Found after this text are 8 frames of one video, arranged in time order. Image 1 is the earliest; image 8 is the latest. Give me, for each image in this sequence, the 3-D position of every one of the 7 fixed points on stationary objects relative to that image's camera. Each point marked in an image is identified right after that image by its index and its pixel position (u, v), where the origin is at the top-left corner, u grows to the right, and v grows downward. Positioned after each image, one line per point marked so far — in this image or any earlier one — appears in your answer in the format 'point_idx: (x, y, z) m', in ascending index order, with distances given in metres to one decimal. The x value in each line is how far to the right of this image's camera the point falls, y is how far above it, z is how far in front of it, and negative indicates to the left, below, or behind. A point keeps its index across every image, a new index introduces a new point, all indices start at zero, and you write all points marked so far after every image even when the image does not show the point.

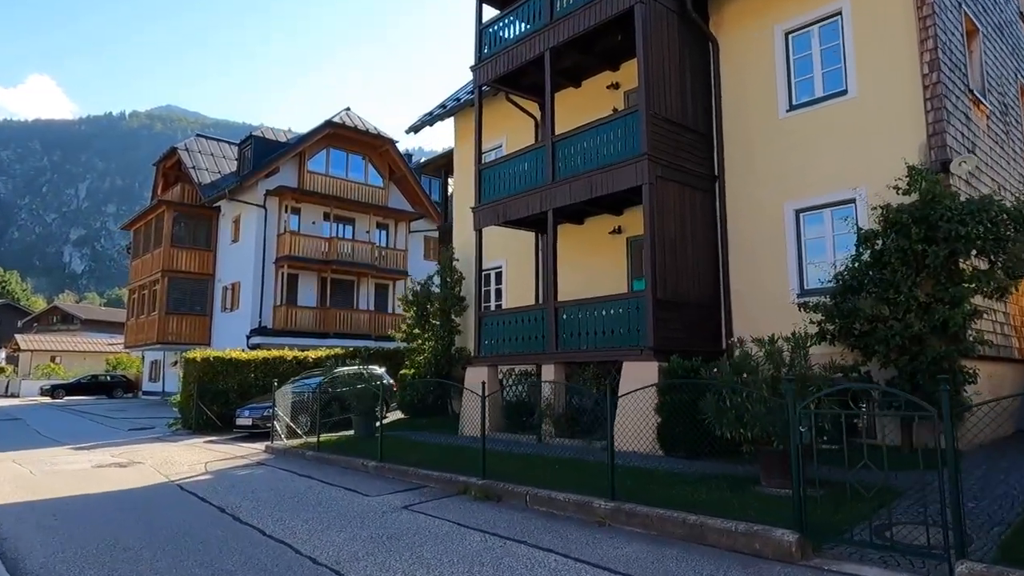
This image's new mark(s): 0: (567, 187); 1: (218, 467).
0: (+1.1, +2.0, +12.8) m
1: (-5.4, -3.3, +12.1) m
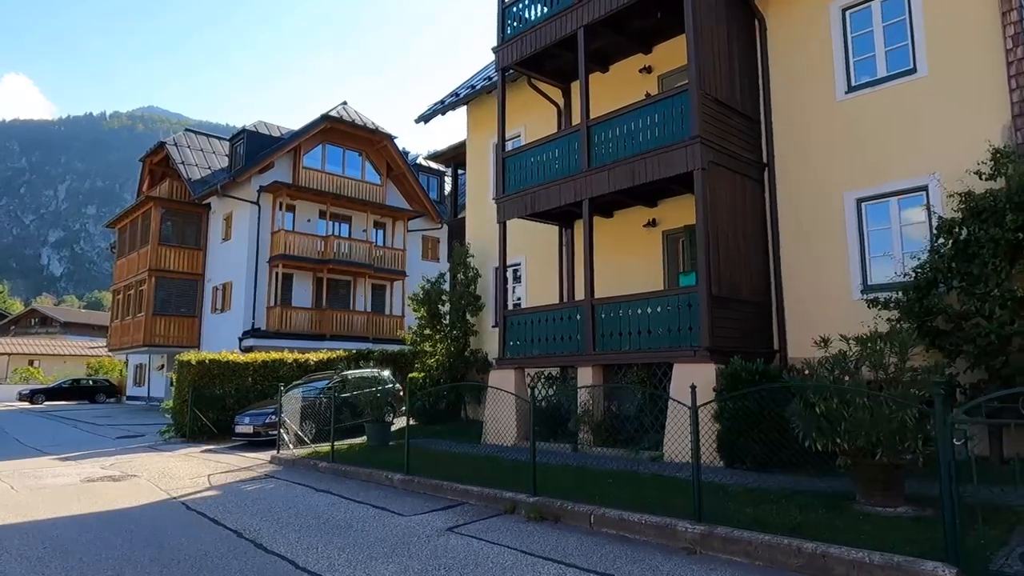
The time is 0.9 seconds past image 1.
0: (+1.7, +2.0, +11.8) m
1: (-4.8, -3.2, +10.9) m
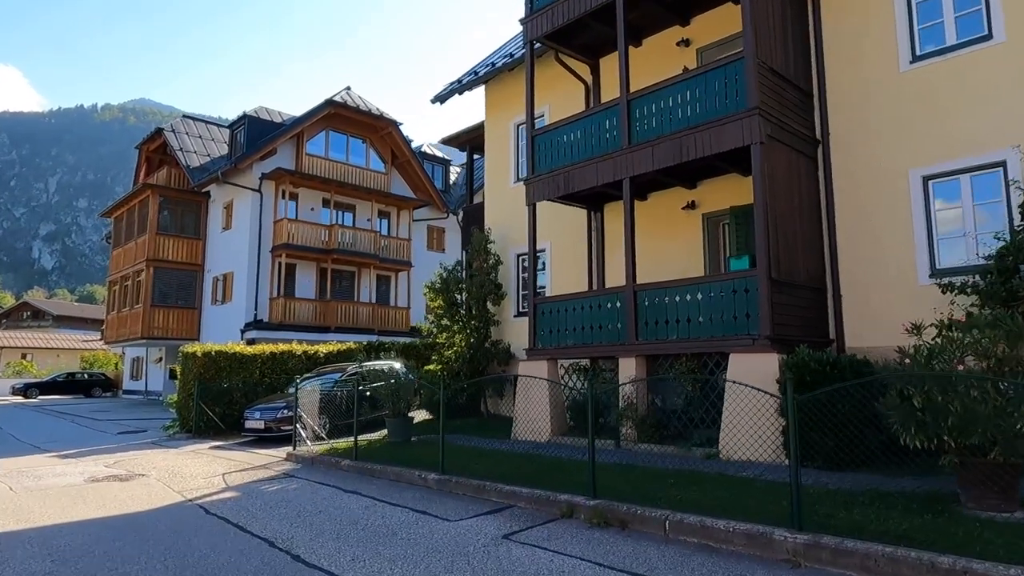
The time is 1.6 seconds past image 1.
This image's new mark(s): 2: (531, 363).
0: (+2.3, +2.3, +11.0) m
1: (-4.2, -2.9, +10.1) m
2: (+0.4, -1.4, +12.4) m
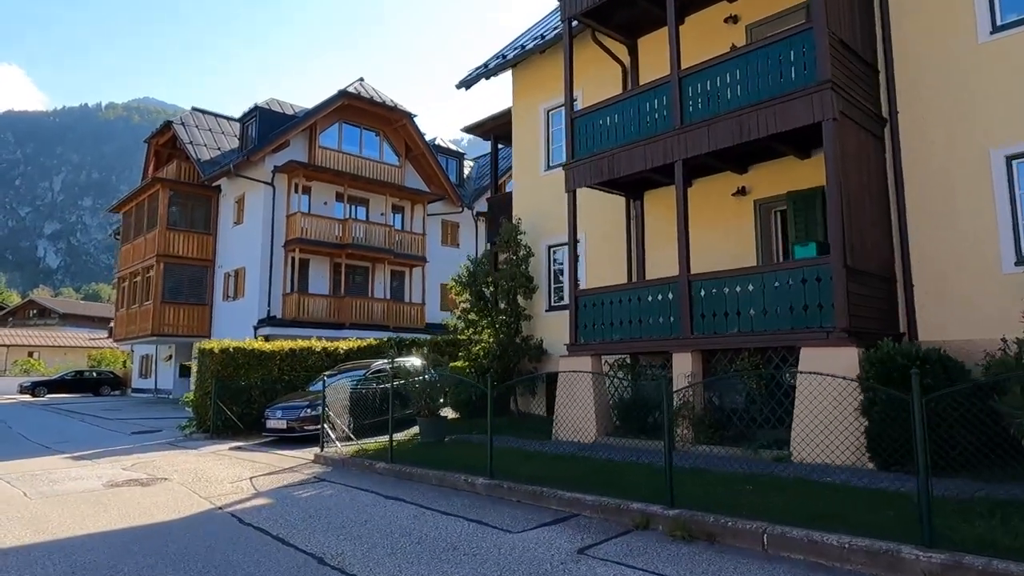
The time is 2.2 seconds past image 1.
0: (+3.0, +2.4, +10.3) m
1: (-3.5, -2.8, +9.4) m
2: (+1.1, -1.3, +11.7) m
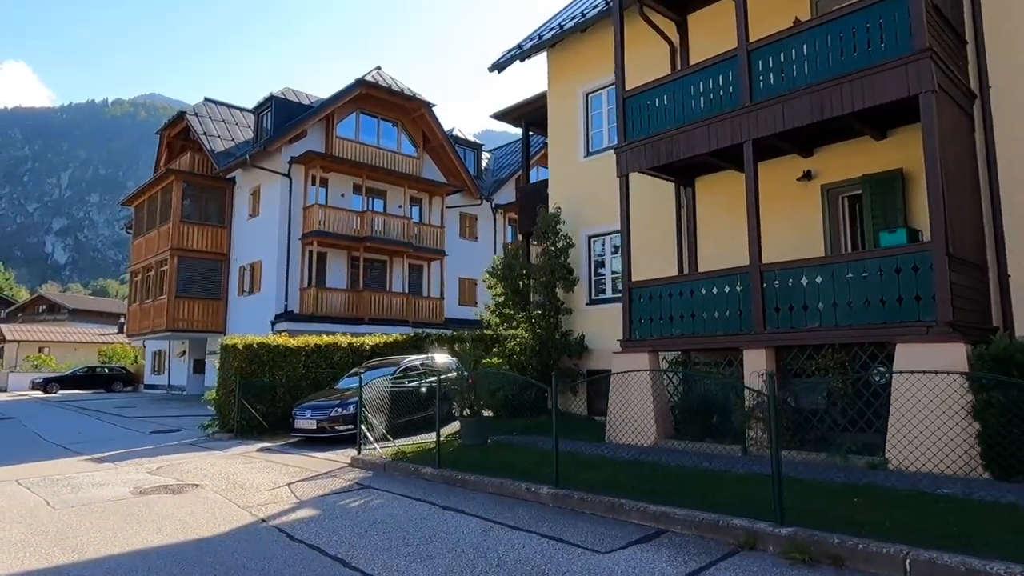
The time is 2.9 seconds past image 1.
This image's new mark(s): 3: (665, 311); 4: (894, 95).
0: (+3.8, +2.6, +9.4) m
1: (-2.7, -2.7, +8.7) m
2: (+1.9, -1.1, +10.9) m
3: (+2.4, -0.4, +10.6) m
4: (+4.8, +2.4, +8.3) m
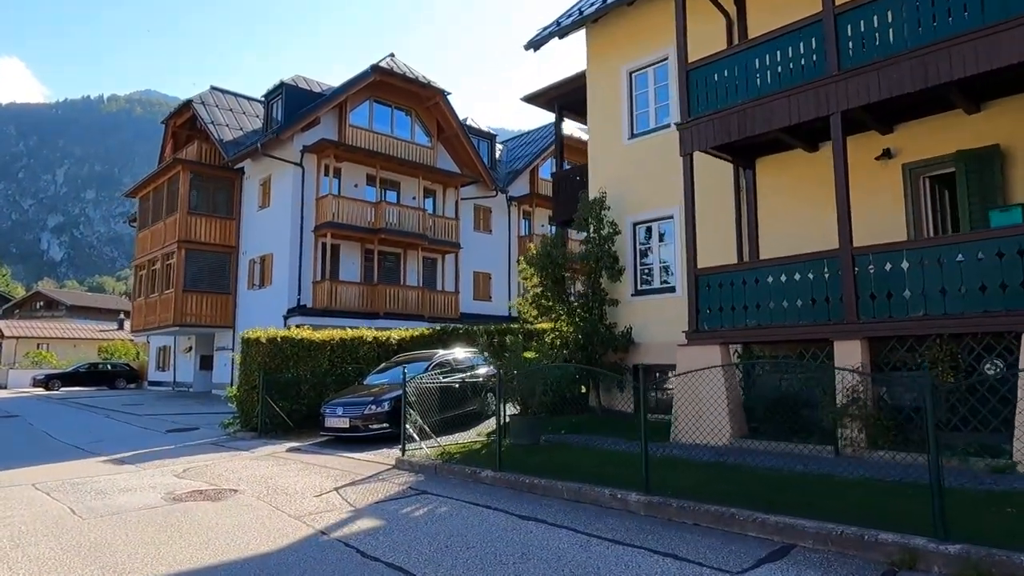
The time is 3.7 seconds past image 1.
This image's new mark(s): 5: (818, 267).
0: (+4.6, +2.7, +8.6) m
1: (-1.8, -2.5, +7.8) m
2: (+2.8, -0.9, +10.1) m
3: (+3.3, -0.2, +9.8) m
4: (+5.7, +2.6, +7.5) m
5: (+4.1, +0.3, +9.0) m
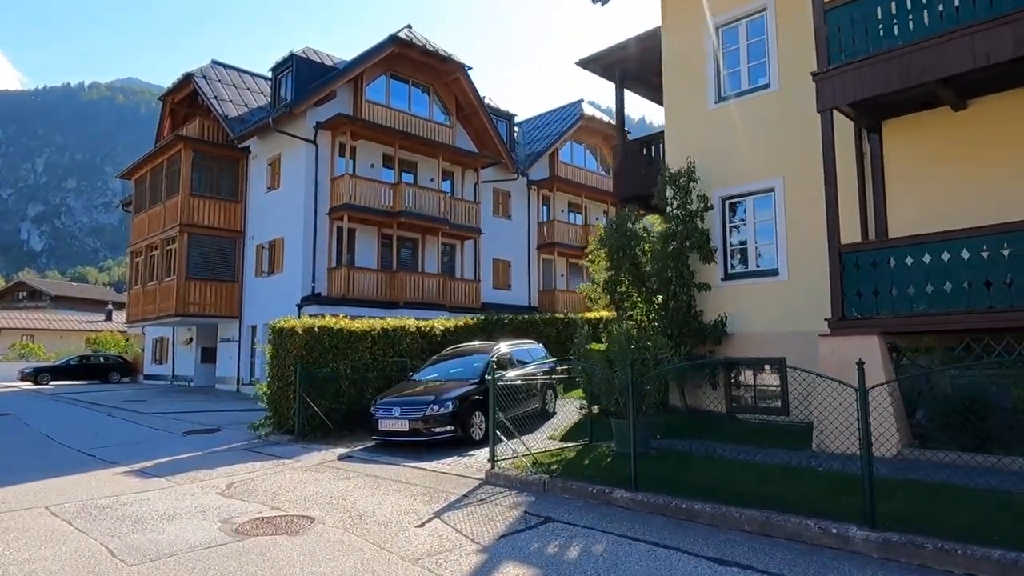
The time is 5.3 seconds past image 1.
0: (+6.1, +3.0, +7.0) m
1: (-0.3, -2.2, +6.2) m
2: (+4.2, -0.7, +8.5) m
3: (+4.7, +0.1, +8.1) m
4: (+7.1, +2.8, +5.9) m
5: (+5.5, +0.5, +7.4) m
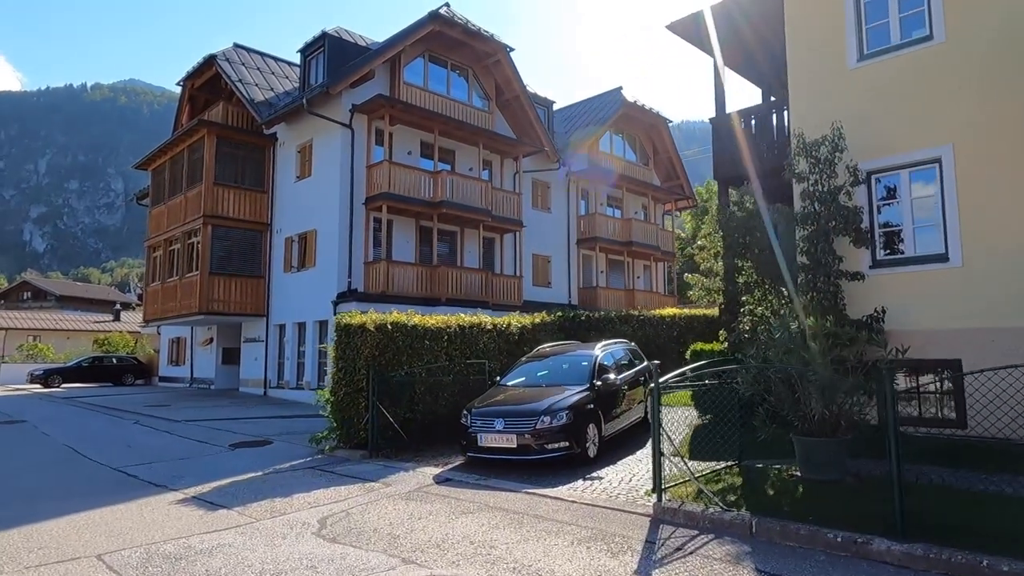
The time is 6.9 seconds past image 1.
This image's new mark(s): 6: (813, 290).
0: (+7.8, +3.2, +5.2) m
1: (+1.4, -2.1, +4.3) m
2: (+5.9, -0.5, +6.7) m
3: (+6.5, +0.3, +6.3) m
4: (+8.9, +3.0, +4.1) m
5: (+7.3, +0.7, +5.6) m
6: (+4.6, 0.0, +10.2) m
